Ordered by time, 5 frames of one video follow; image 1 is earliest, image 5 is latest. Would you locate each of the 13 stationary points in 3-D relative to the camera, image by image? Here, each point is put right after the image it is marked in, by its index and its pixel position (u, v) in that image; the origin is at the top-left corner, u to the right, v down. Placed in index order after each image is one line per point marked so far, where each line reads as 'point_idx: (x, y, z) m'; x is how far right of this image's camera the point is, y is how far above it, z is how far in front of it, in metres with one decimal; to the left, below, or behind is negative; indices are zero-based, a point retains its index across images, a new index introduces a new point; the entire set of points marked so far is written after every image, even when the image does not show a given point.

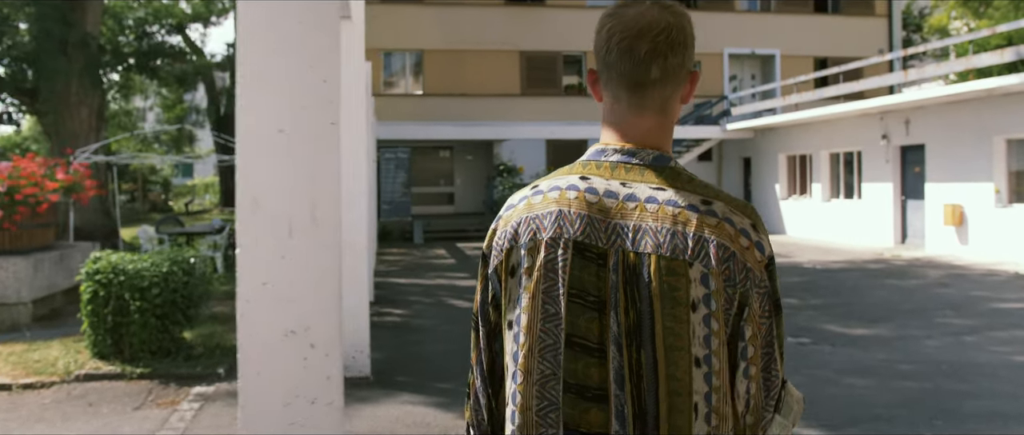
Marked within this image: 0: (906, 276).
0: (+6.0, -0.9, +12.3) m
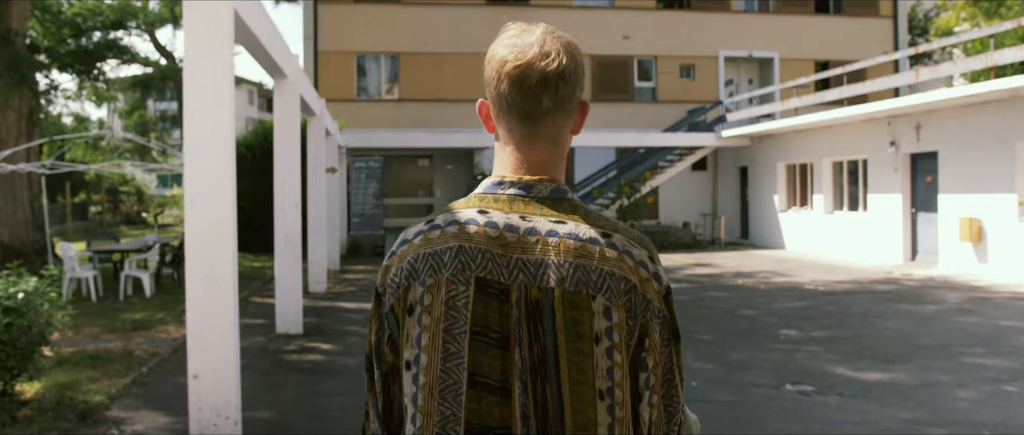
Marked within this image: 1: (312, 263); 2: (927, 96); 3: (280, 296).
0: (+5.5, -1.1, +10.8) m
1: (-3.1, -0.7, +12.8) m
2: (+6.9, +2.0, +13.7) m
3: (-2.5, -0.8, +8.7) m
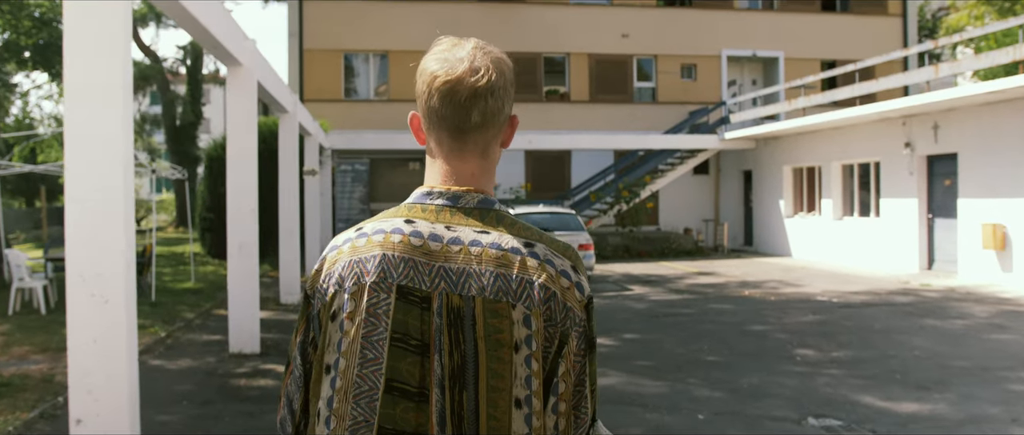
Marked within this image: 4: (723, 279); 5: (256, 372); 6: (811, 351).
0: (+5.3, -1.2, +9.9) m
1: (-3.3, -0.8, +11.9) m
2: (+6.7, +1.9, +12.7) m
3: (-2.6, -0.8, +7.7) m
4: (+3.8, -1.1, +14.6) m
5: (-2.2, -1.3, +7.1) m
6: (+2.9, -1.3, +7.8) m
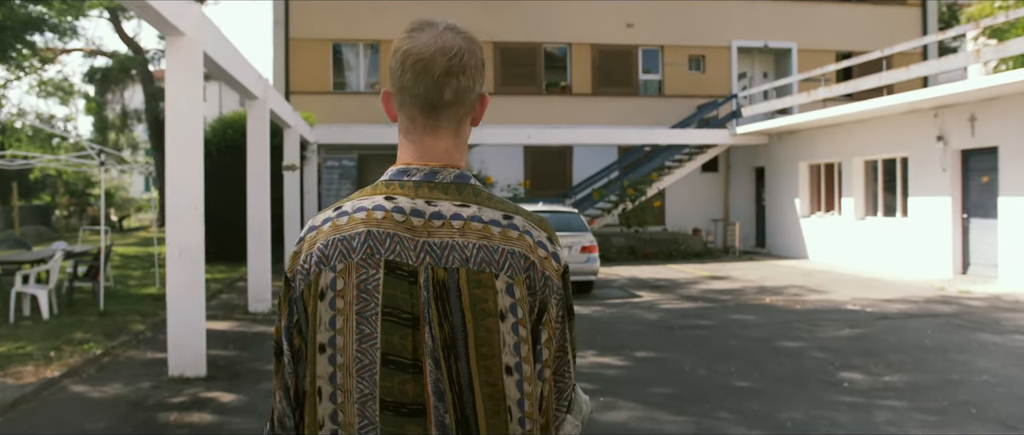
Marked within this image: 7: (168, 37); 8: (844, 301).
0: (+5.2, -1.2, +8.7) m
1: (-3.4, -0.8, +10.7) m
2: (+6.7, +1.9, +11.5) m
3: (-2.7, -0.8, +6.5) m
4: (+3.7, -1.1, +13.4) m
5: (-2.3, -1.3, +5.8) m
6: (+2.8, -1.3, +6.6) m
7: (-2.7, +1.4, +6.4) m
8: (+4.5, -1.1, +10.9) m
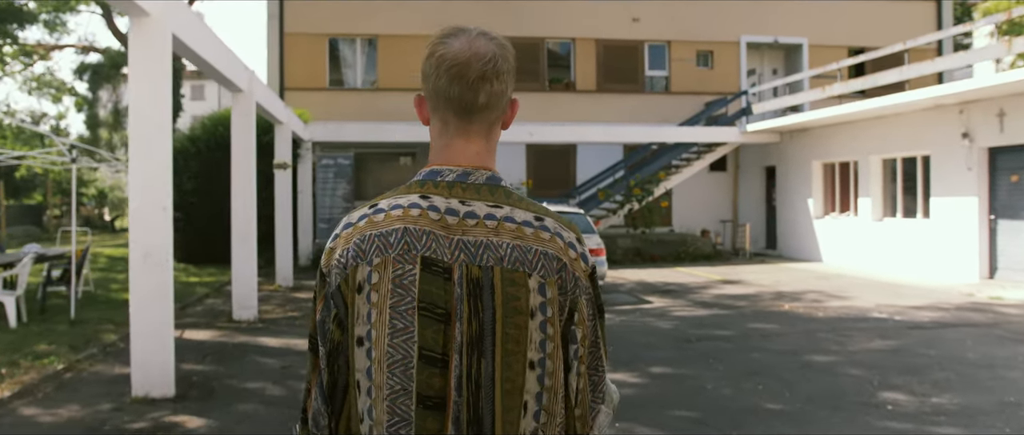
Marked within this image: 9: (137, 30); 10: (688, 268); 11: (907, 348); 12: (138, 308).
0: (+5.3, -1.2, +8.0) m
1: (-3.3, -0.8, +10.0) m
2: (+6.7, +1.9, +10.8) m
3: (-2.7, -0.8, +5.8) m
4: (+3.7, -1.1, +12.7) m
5: (-2.2, -1.3, +5.2) m
6: (+2.8, -1.3, +5.9) m
7: (-2.7, +1.4, +5.7) m
8: (+4.5, -1.1, +10.2) m
9: (-2.6, +1.3, +5.8) m
10: (+3.6, -1.0, +16.6) m
11: (+3.7, -1.2, +7.5) m
12: (-2.7, -0.7, +5.8) m
